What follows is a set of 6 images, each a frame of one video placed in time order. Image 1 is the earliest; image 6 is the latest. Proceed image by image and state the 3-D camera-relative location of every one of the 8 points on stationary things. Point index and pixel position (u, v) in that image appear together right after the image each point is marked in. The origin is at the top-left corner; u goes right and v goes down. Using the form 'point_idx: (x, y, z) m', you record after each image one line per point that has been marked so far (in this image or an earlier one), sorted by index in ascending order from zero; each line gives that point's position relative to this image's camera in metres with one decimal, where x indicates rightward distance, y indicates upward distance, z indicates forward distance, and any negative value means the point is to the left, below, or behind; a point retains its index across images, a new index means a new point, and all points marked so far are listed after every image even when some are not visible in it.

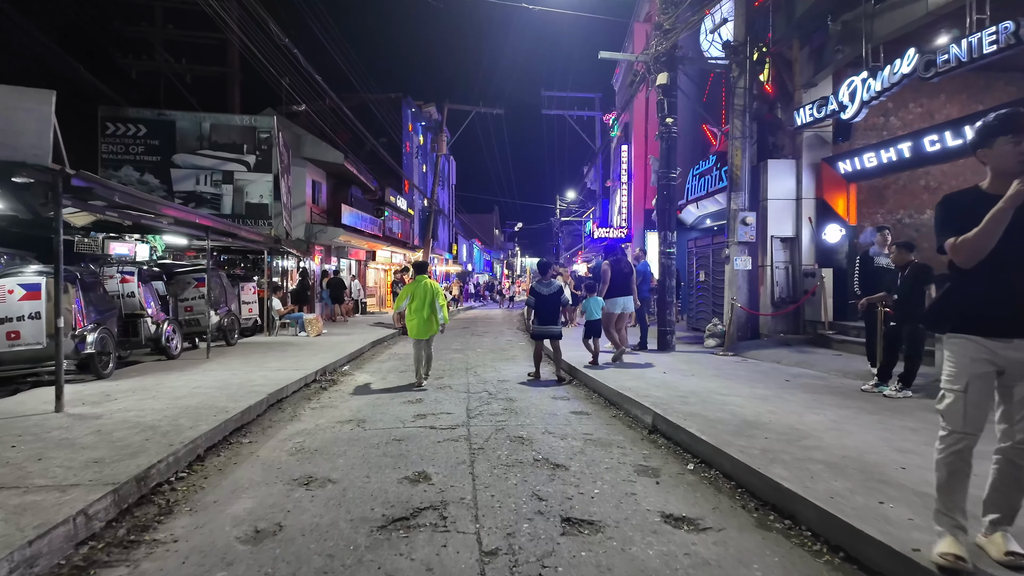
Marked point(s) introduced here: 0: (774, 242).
0: (+4.6, +0.8, +10.4) m
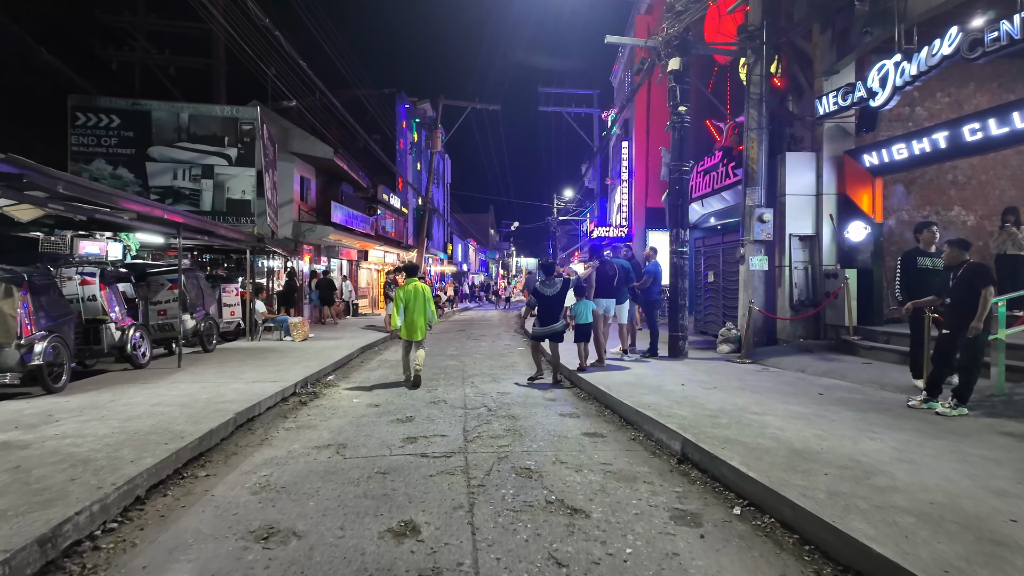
0: (+4.6, +0.8, +9.7) m
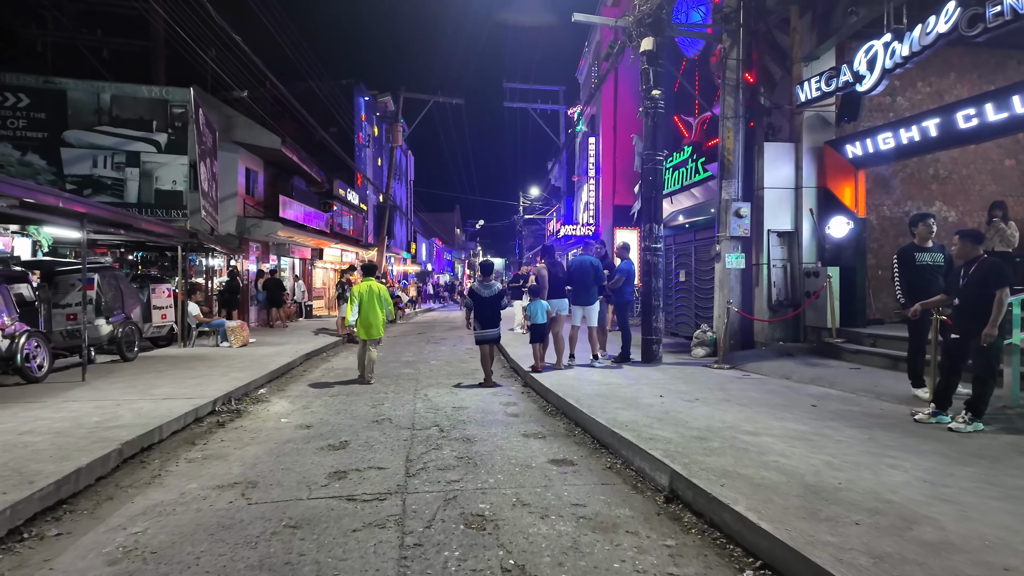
0: (+4.0, +0.8, +9.1) m
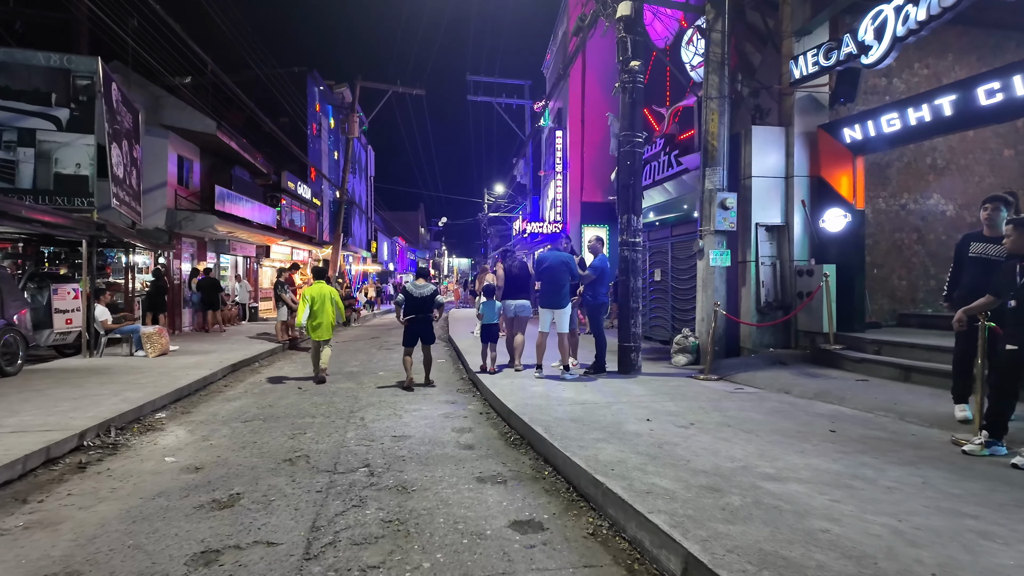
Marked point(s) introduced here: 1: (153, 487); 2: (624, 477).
0: (+3.4, +0.8, +8.2) m
1: (-2.3, -1.3, +3.9) m
2: (+0.6, -1.1, +3.4) m
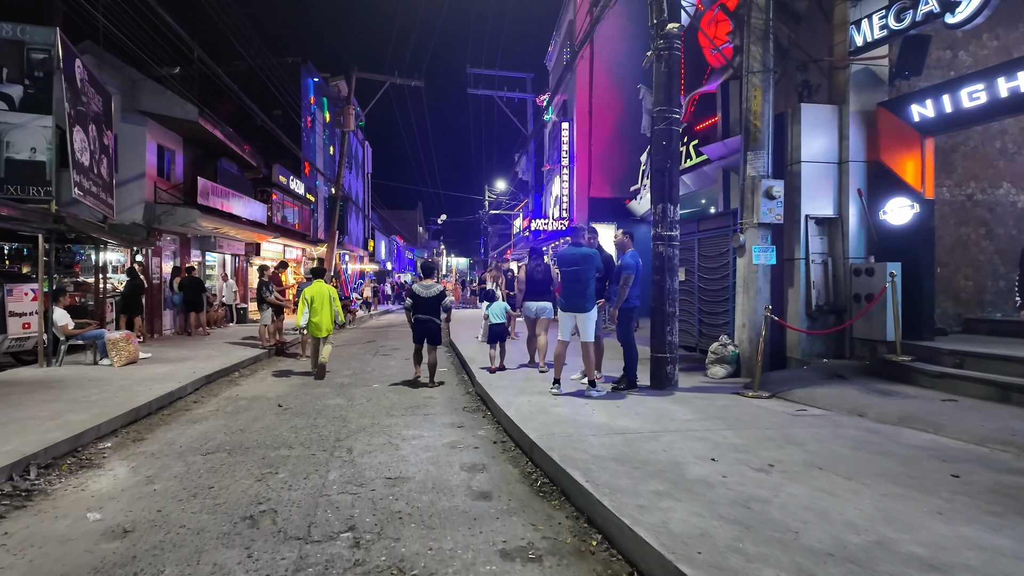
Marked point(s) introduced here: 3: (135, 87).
0: (+3.6, +0.8, +7.2) m
1: (-2.2, -1.3, +2.8) m
2: (+0.8, -1.1, +2.3) m
3: (-8.1, +4.3, +12.7) m
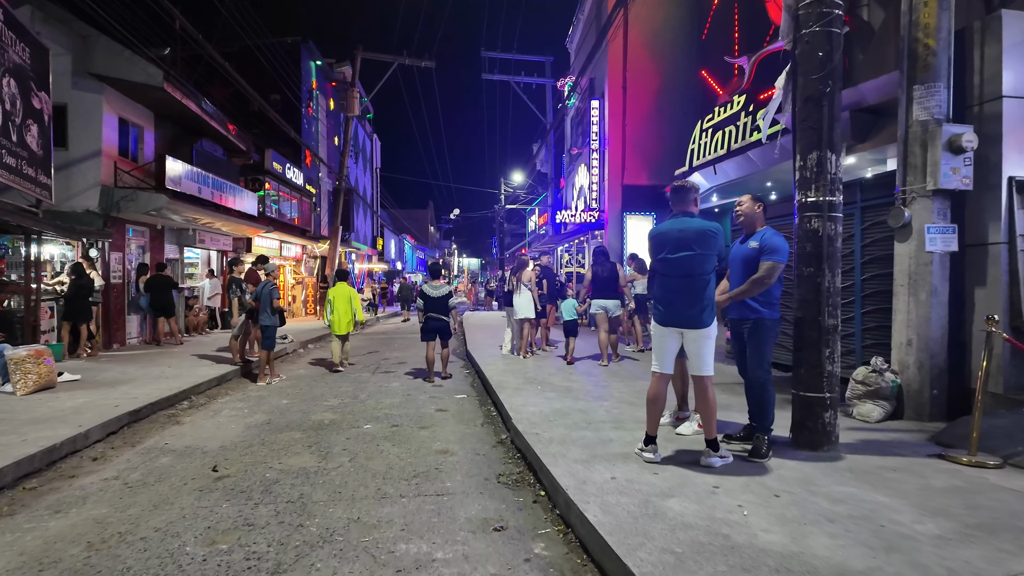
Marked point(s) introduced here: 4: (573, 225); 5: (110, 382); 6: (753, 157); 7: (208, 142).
0: (+4.0, +0.8, +4.8) m
1: (-1.8, -1.3, +0.5) m
2: (+1.2, -1.1, 0.0) m
3: (-7.5, +4.3, +10.5) m
4: (+1.9, +2.0, +18.6) m
5: (-4.9, -1.1, +7.2) m
6: (+4.4, +2.4, +10.7) m
7: (-7.7, +3.7, +15.2) m
